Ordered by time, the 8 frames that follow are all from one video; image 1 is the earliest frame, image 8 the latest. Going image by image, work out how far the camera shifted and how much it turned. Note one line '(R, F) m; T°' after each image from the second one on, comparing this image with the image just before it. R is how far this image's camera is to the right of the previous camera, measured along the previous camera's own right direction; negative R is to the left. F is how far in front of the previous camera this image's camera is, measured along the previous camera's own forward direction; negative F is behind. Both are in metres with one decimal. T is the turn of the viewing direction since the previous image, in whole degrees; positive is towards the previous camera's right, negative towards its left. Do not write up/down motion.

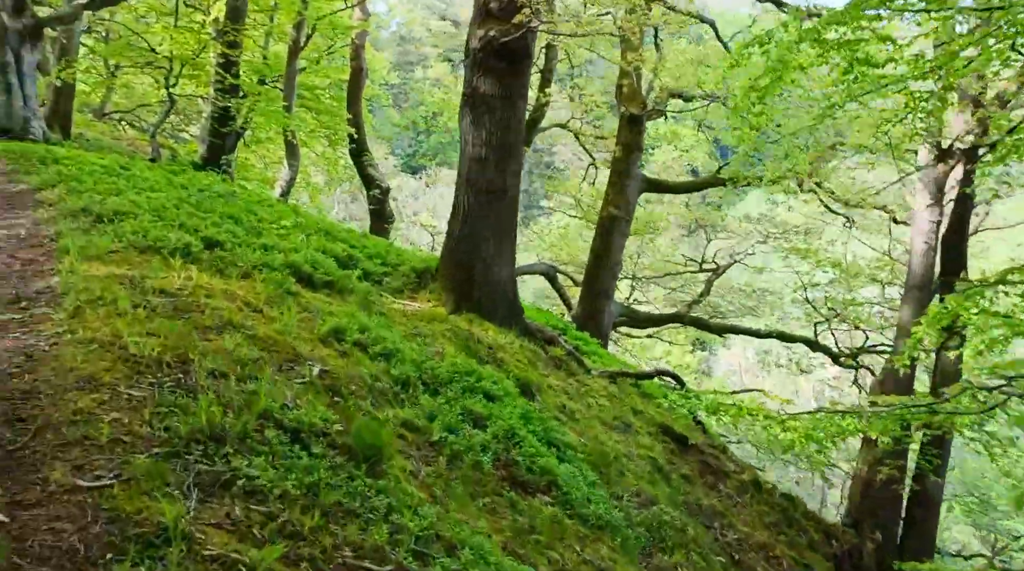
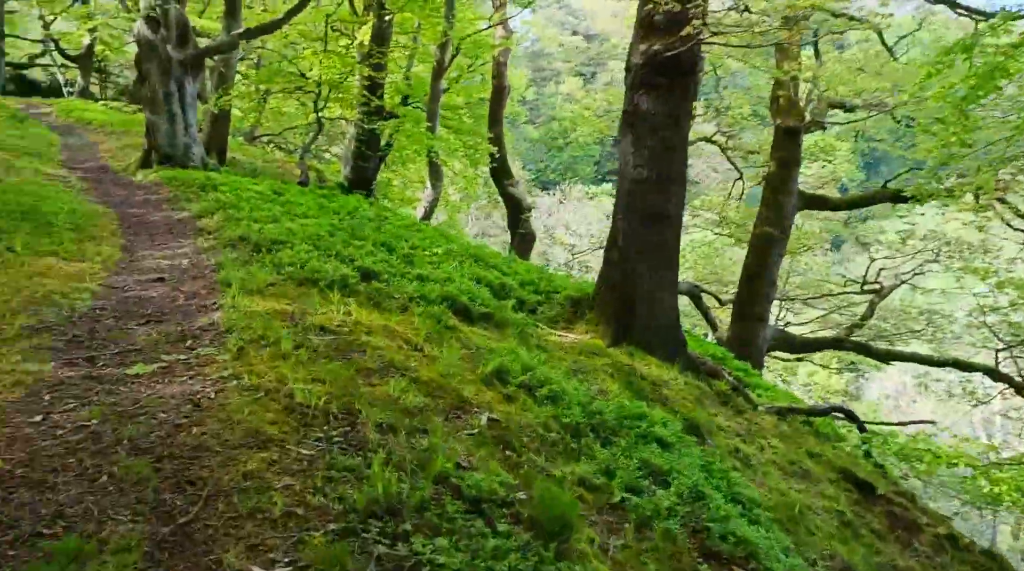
(-0.5, +0.7) m; -9°
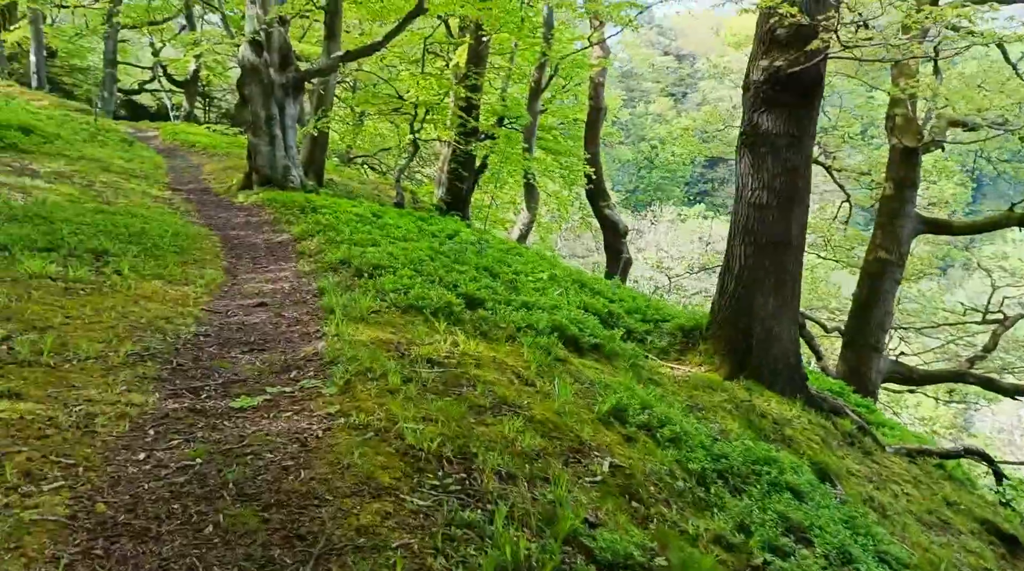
(-0.3, +0.5) m; -6°
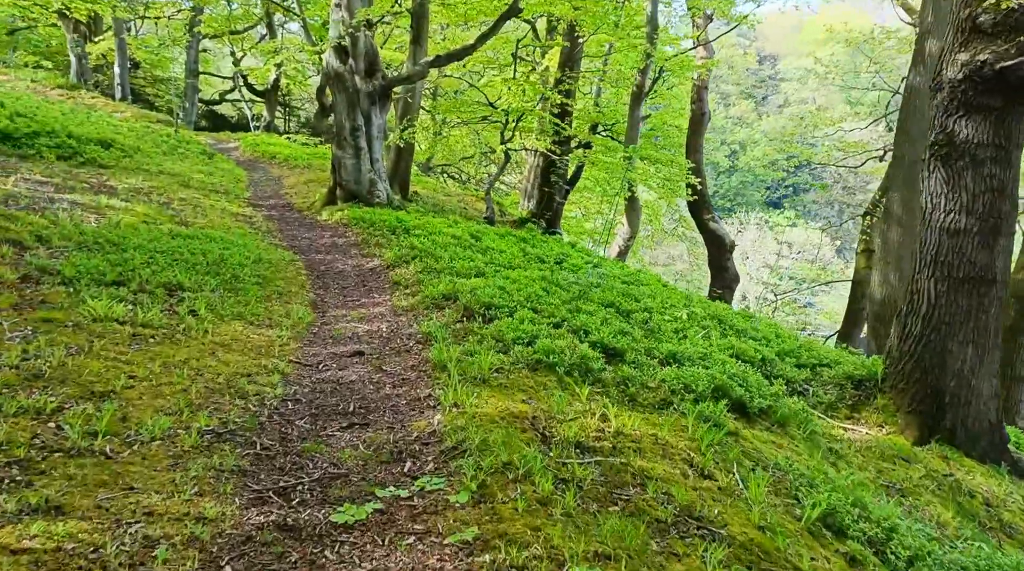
(-0.7, +1.6) m; -5°
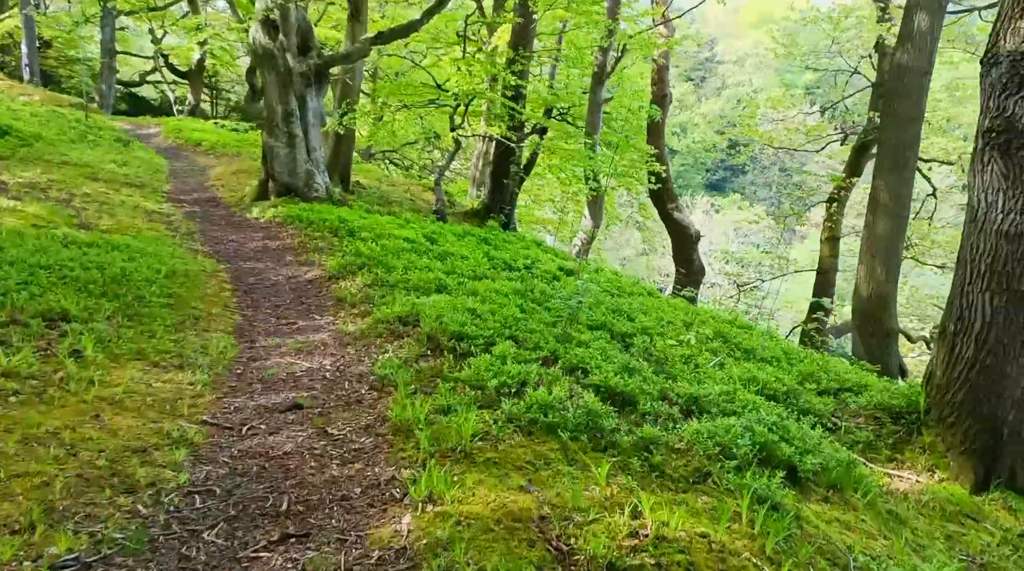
(-0.3, +1.7) m; +4°
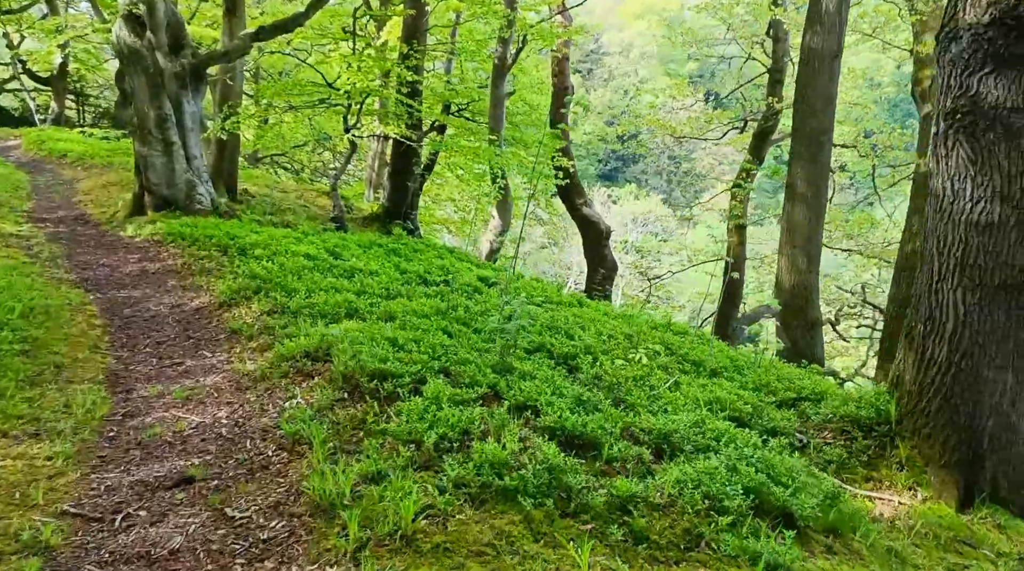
(-0.2, +1.0) m; +7°
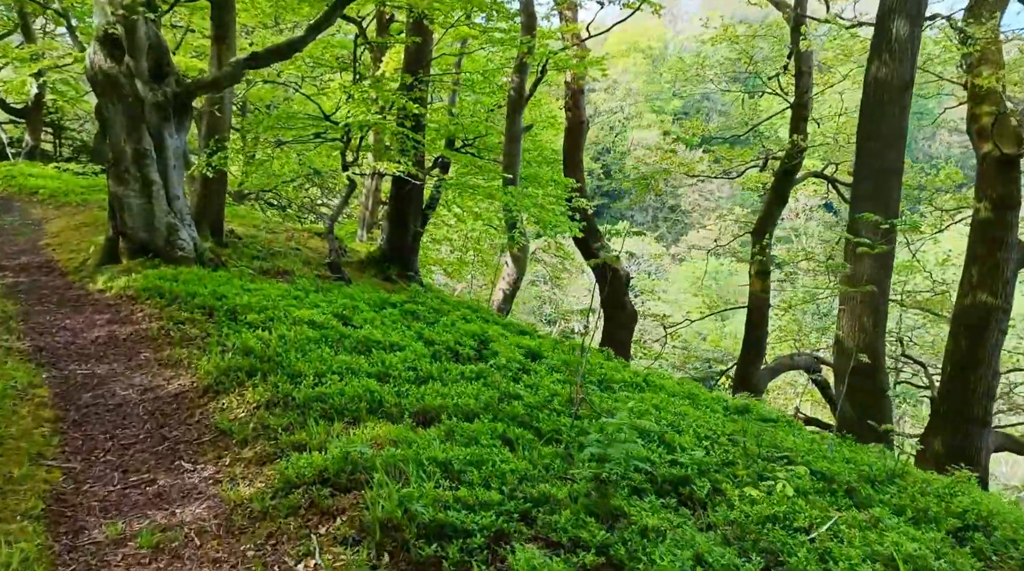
(-0.6, +1.8) m; +1°
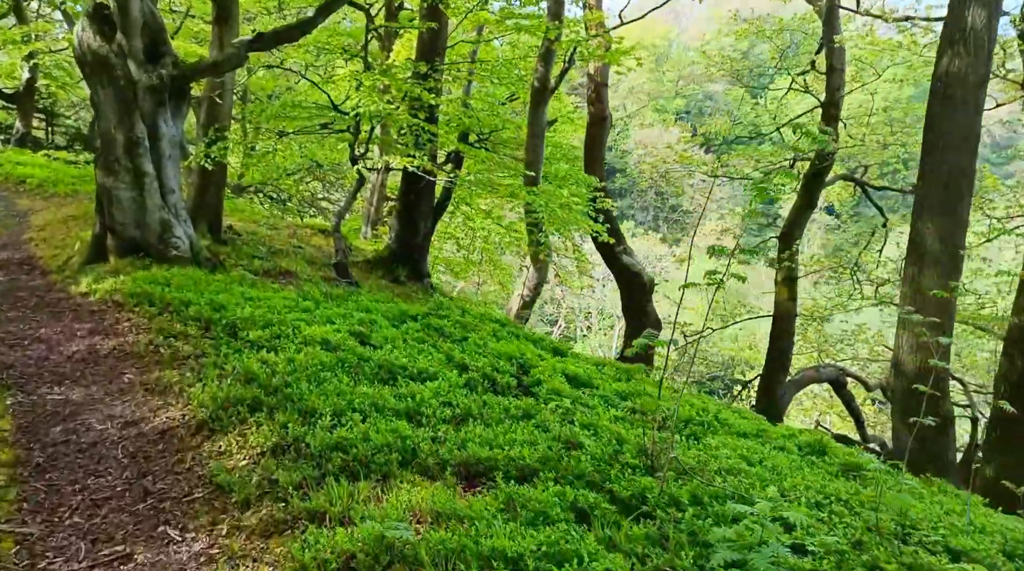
(-0.4, +1.2) m; 0°
